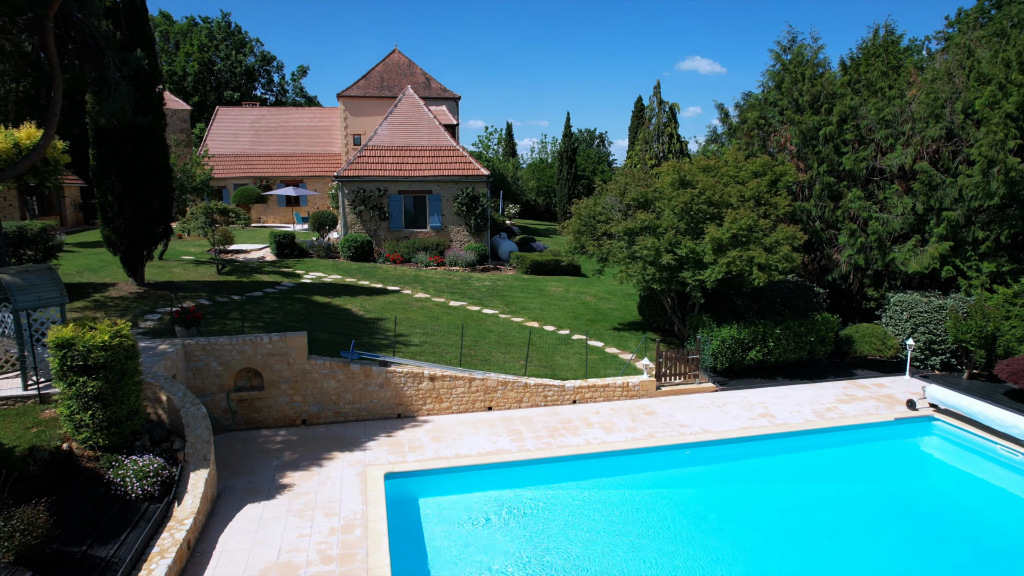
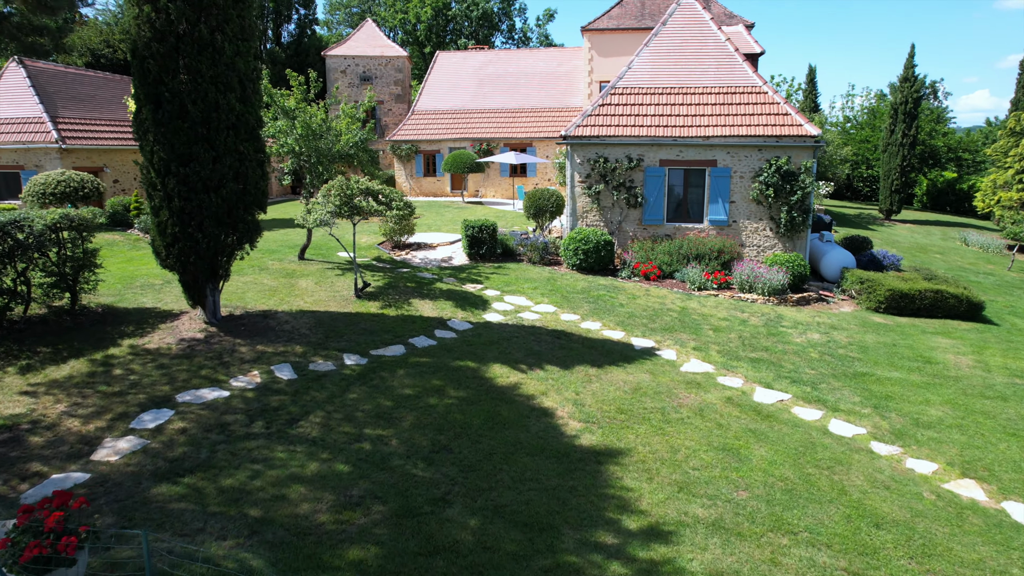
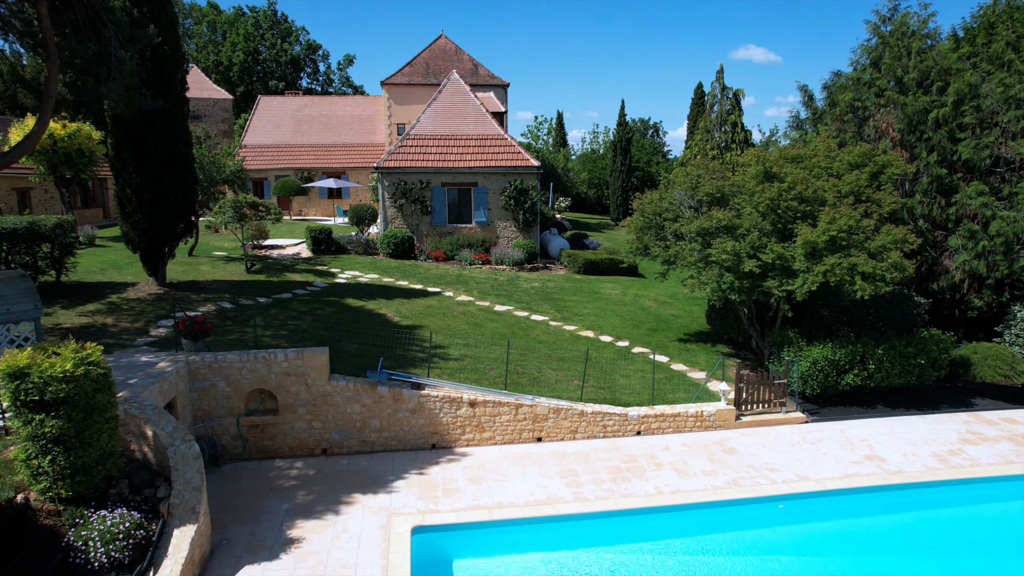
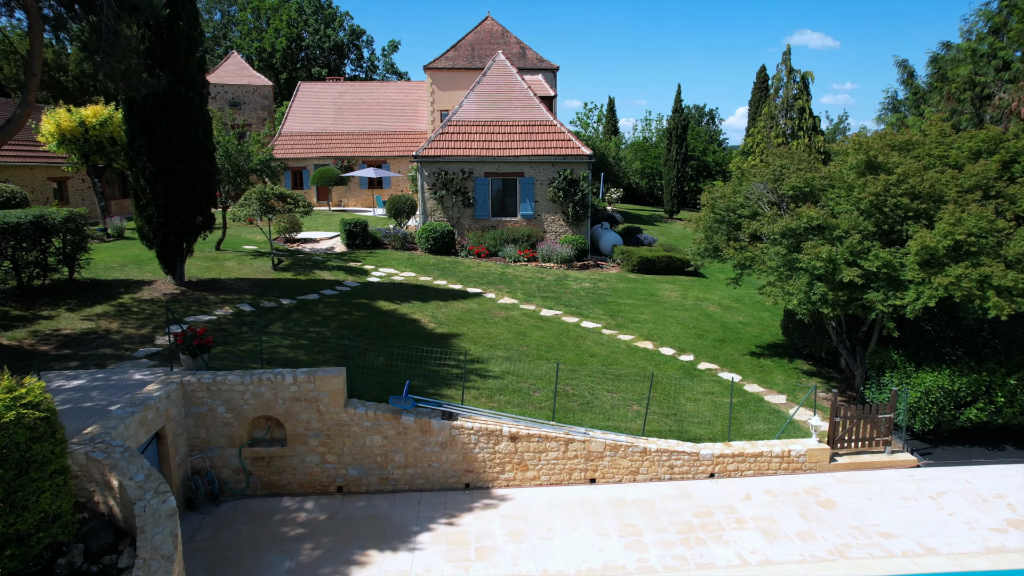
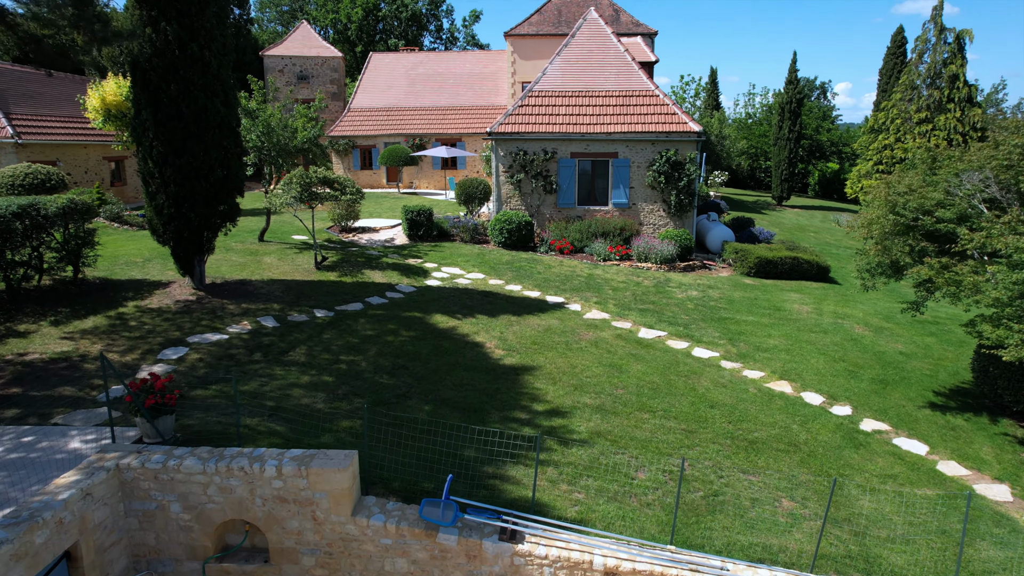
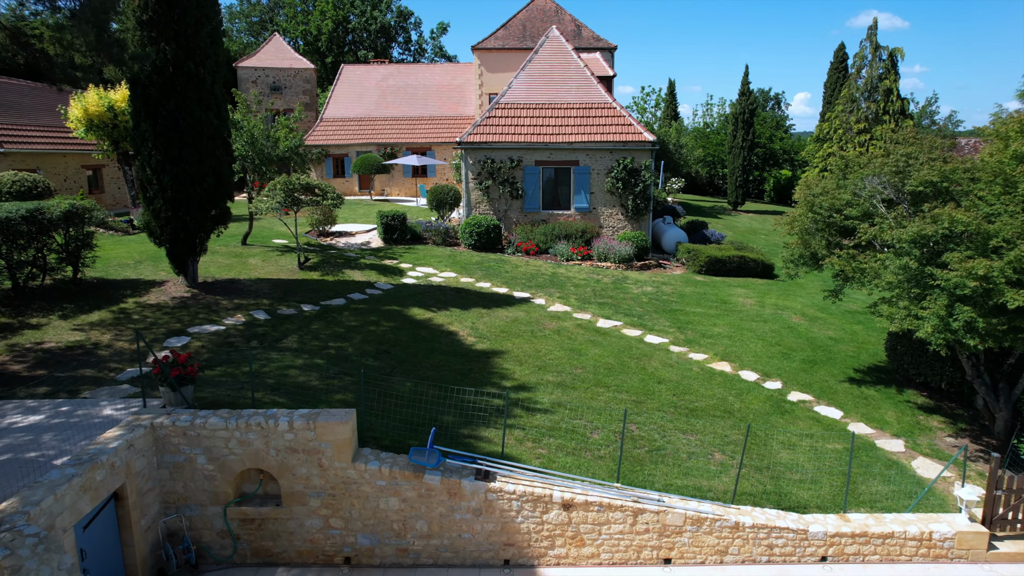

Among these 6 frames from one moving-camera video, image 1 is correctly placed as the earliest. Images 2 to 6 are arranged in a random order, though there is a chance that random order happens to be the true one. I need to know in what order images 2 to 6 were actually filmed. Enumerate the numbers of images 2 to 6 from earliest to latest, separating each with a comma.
3, 4, 6, 5, 2
